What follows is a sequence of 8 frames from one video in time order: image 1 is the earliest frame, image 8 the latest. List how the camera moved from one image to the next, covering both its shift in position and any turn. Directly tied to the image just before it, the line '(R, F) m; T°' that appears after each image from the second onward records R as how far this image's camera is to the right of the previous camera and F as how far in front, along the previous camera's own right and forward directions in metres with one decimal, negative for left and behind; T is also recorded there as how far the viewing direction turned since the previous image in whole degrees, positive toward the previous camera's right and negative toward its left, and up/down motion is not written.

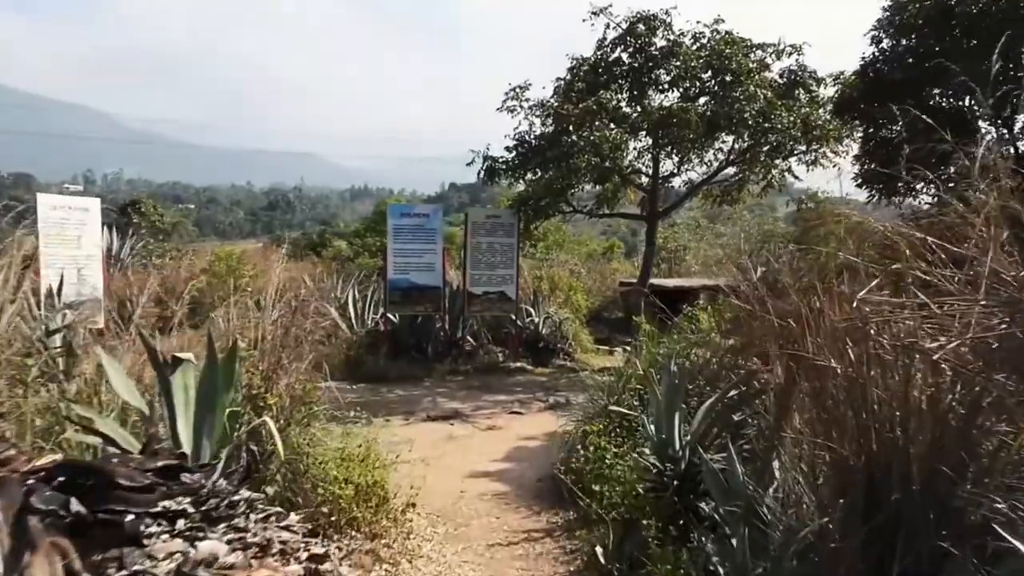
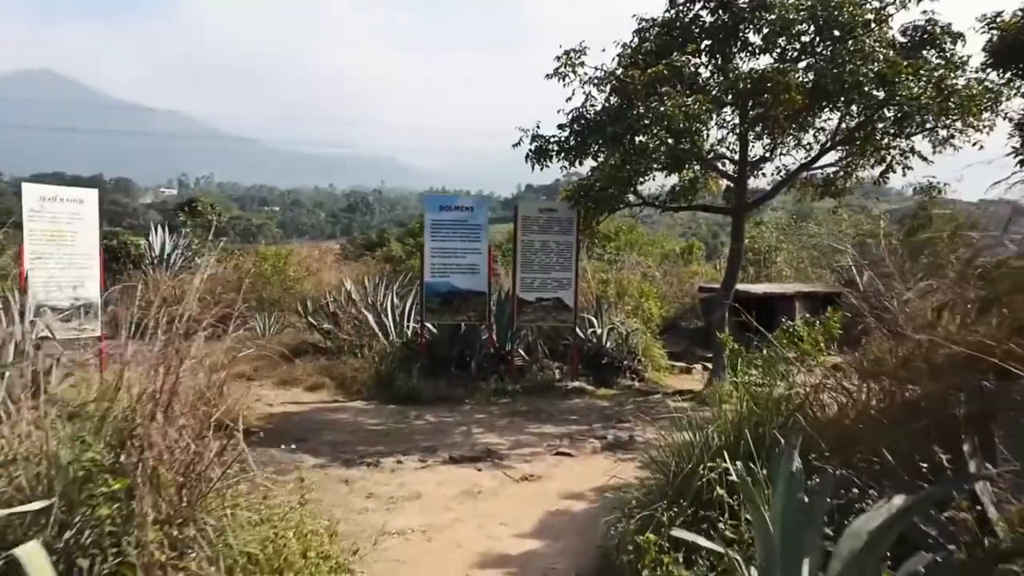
(+0.3, +1.8) m; -6°
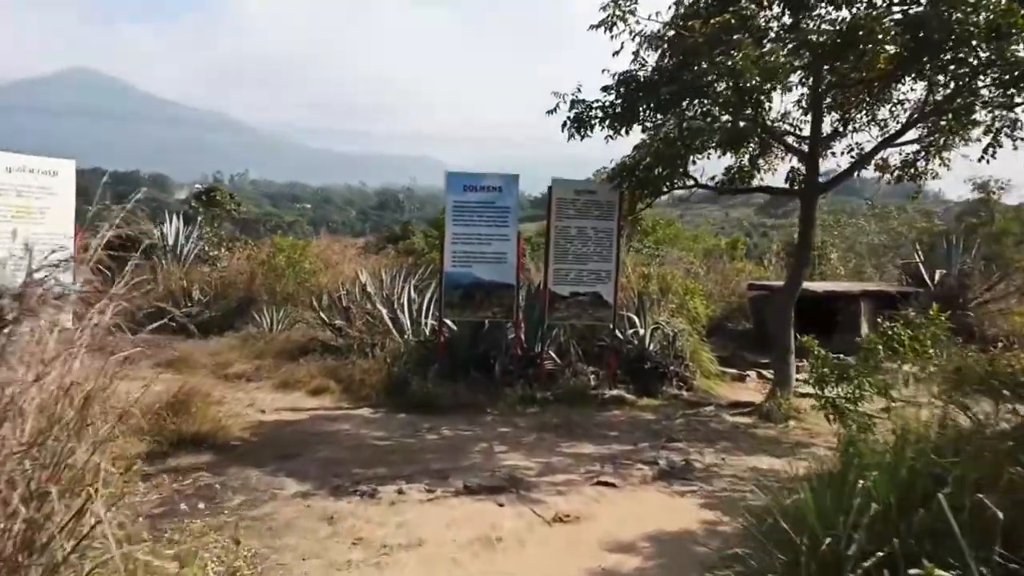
(0.0, +1.3) m; -2°
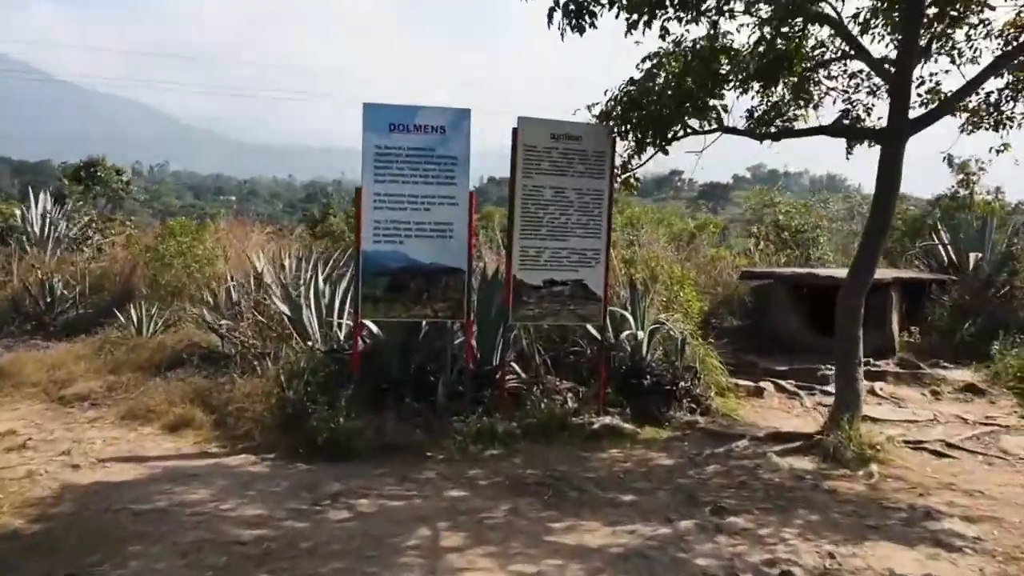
(-0.2, +2.8) m; +5°
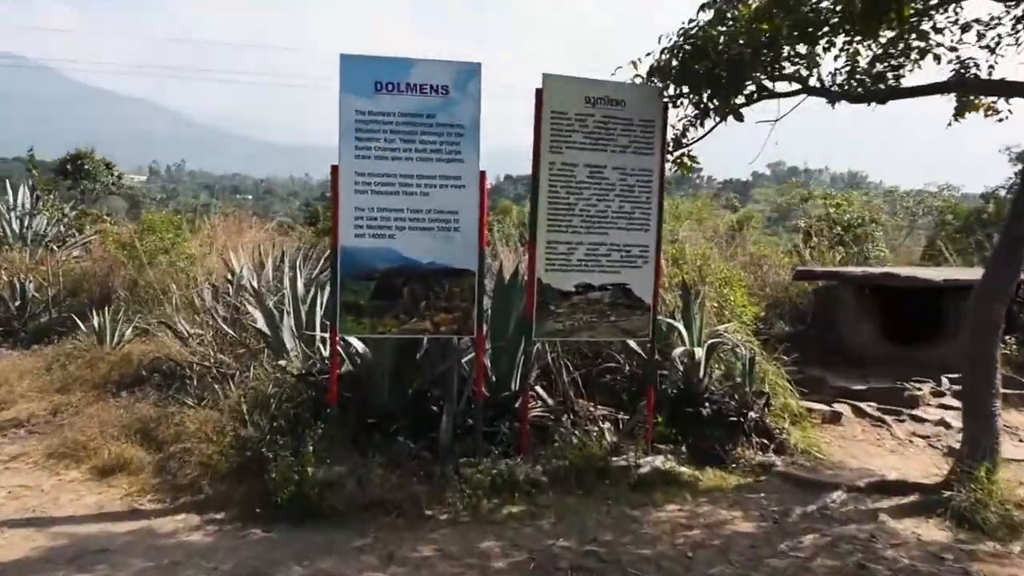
(0.0, +1.5) m; -2°
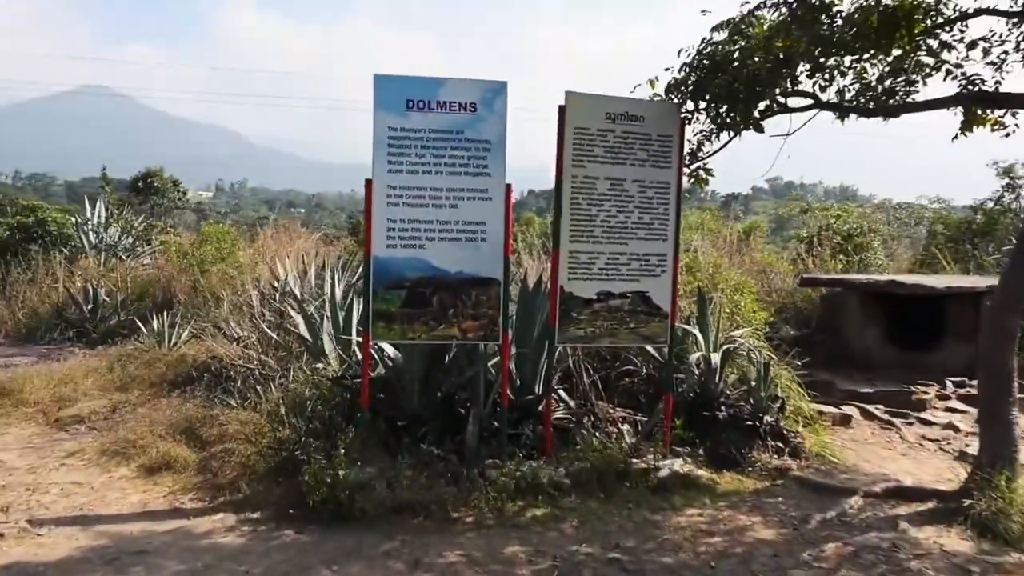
(0.0, -0.2) m; -2°
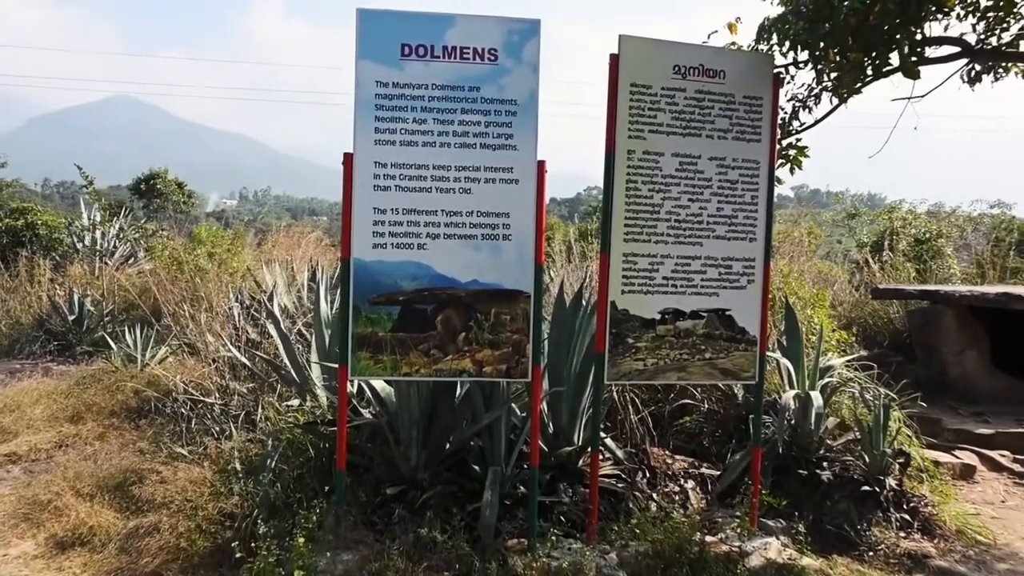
(-0.1, +1.4) m; -2°
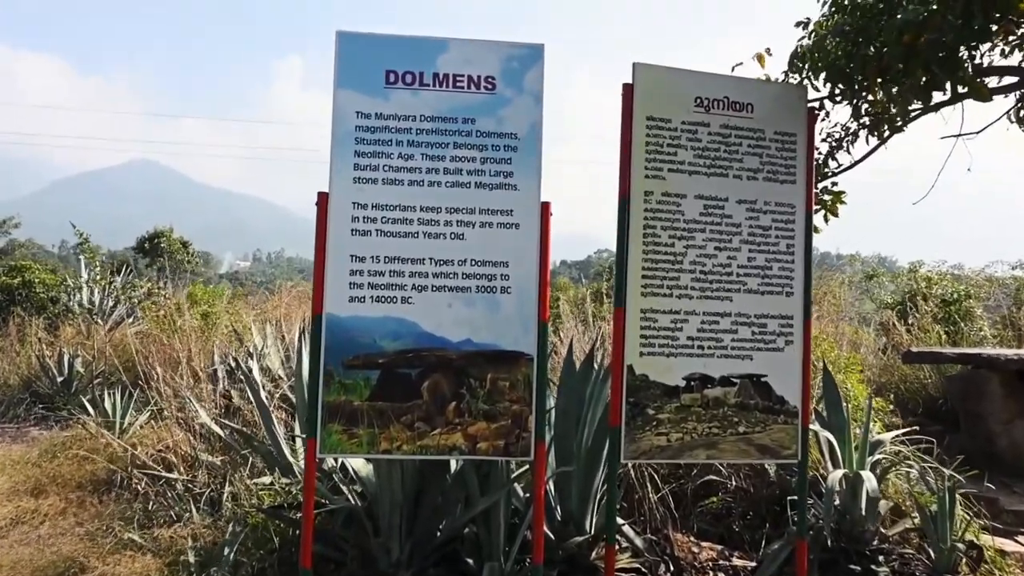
(0.0, +0.5) m; -1°
